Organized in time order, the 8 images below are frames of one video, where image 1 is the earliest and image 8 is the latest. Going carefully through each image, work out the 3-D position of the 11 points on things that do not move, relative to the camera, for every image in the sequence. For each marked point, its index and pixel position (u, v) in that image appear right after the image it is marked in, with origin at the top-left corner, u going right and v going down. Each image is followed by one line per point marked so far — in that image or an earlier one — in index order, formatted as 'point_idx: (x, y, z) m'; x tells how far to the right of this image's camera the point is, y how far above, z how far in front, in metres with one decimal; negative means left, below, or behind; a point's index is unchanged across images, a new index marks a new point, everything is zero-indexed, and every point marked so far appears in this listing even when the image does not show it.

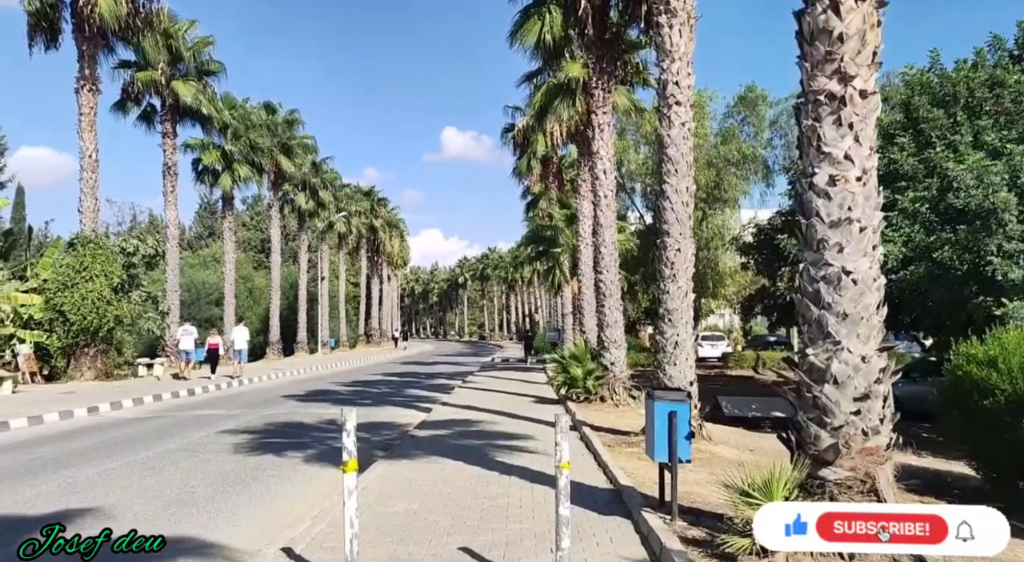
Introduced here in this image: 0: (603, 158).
0: (+2.2, +2.9, +15.2) m
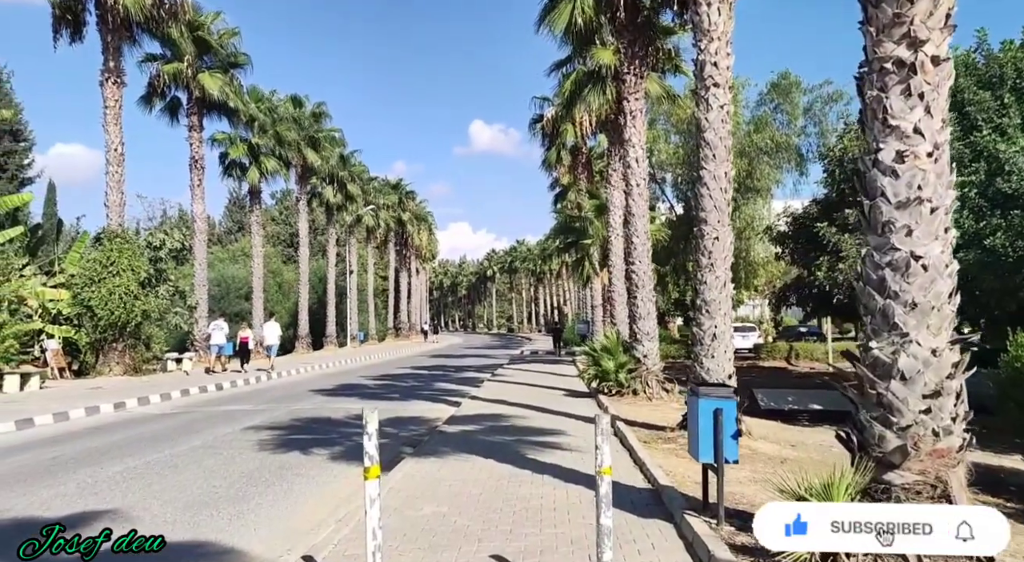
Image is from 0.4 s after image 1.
0: (+2.8, +3.1, +14.5) m
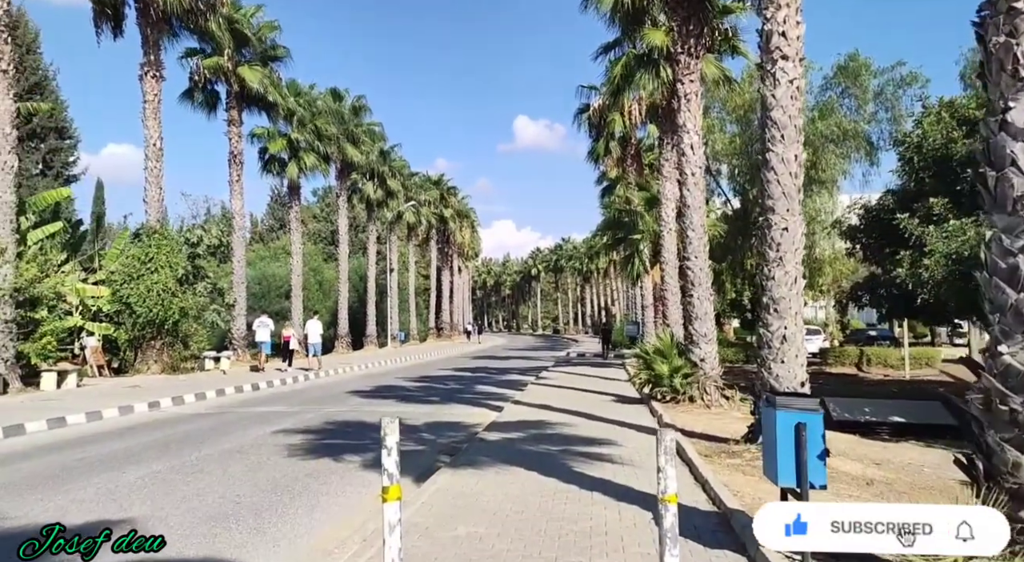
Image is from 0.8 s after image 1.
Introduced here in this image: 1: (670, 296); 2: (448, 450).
0: (+3.8, +3.2, +13.5) m
1: (+4.5, -0.5, +18.5) m
2: (-1.0, -2.5, +9.5) m
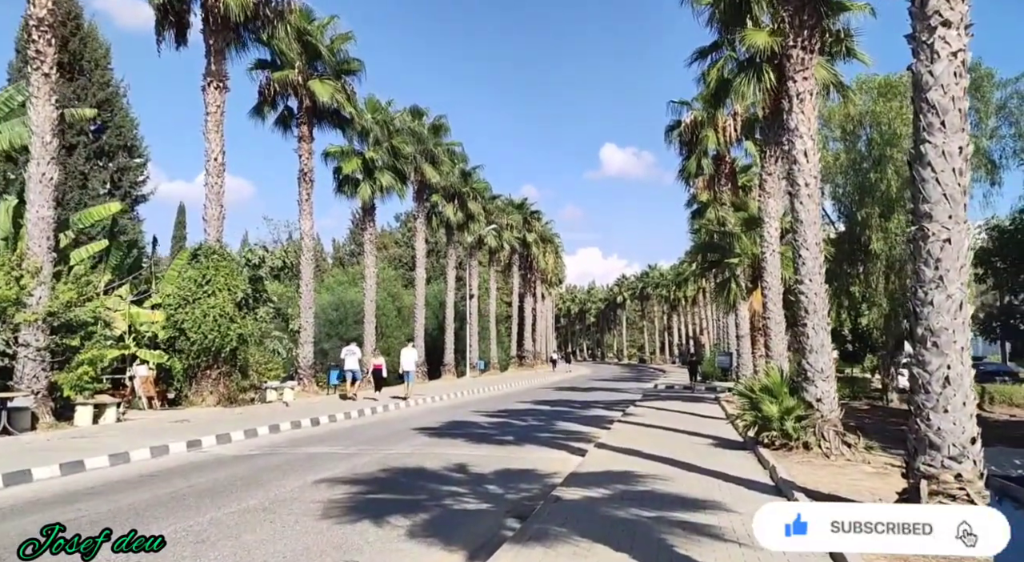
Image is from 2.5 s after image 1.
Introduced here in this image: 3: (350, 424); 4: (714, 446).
0: (+5.2, +2.8, +11.3) m
1: (+6.6, -1.1, +16.1) m
2: (0.0, -2.8, +7.7) m
3: (-4.7, -4.1, +18.7) m
4: (+4.0, -3.3, +12.6) m
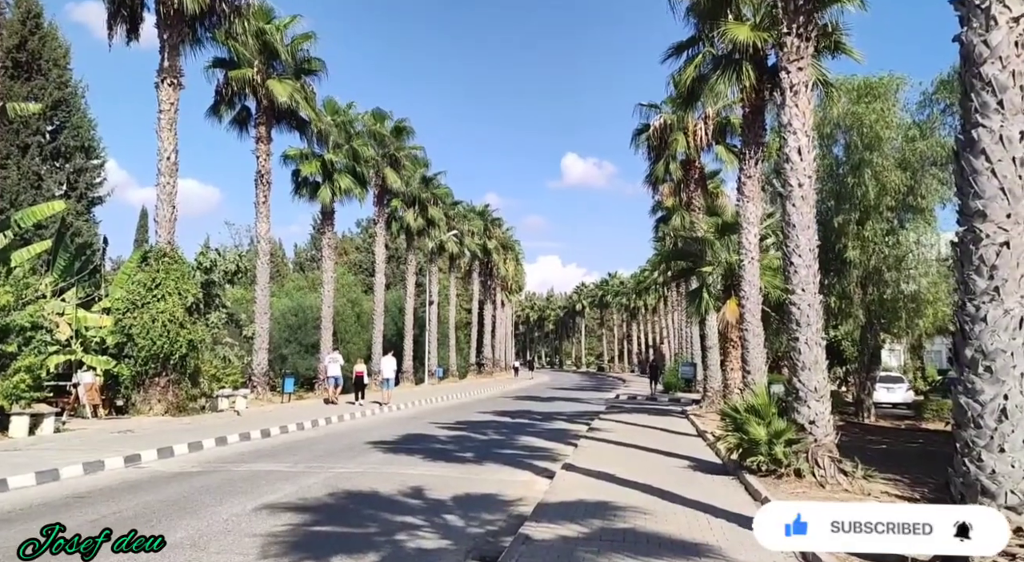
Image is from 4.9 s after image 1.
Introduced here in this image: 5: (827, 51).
0: (+4.7, +2.5, +10.8) m
1: (+5.8, -1.4, +15.6) m
2: (-0.3, -2.9, +6.9) m
3: (-5.6, -4.2, +17.6) m
4: (+3.3, -3.5, +12.0) m
5: (+6.7, +4.9, +13.8) m
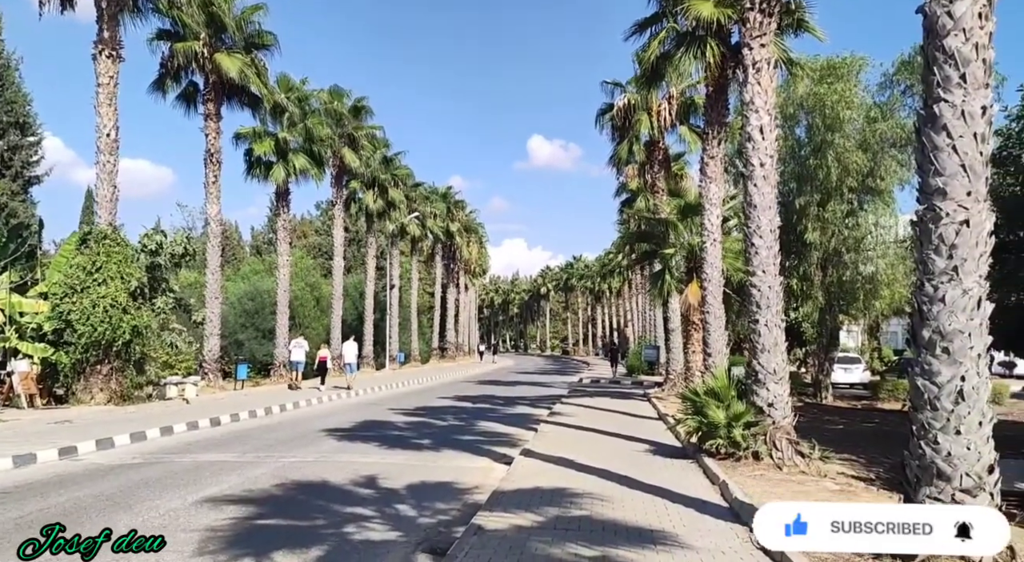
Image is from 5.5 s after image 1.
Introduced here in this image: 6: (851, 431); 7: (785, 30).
0: (+4.0, +2.8, +10.7) m
1: (+4.8, -1.0, +15.6) m
2: (-0.8, -2.7, +6.7) m
3: (-6.7, -3.8, +17.1) m
4: (+2.6, -3.2, +11.9) m
5: (+5.8, +5.3, +13.7) m
6: (+8.8, -3.9, +16.9) m
7: (+5.7, +5.3, +13.6) m
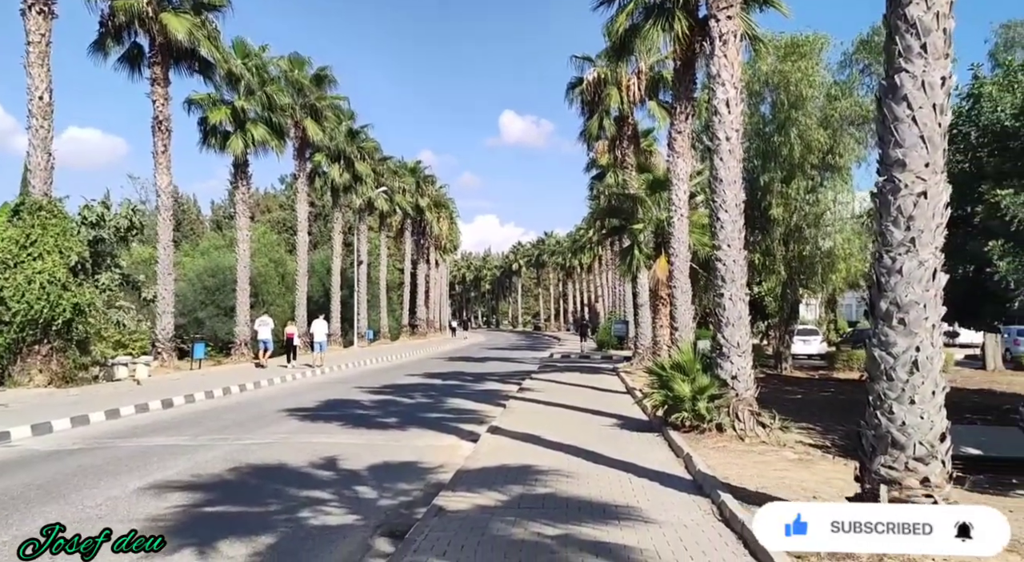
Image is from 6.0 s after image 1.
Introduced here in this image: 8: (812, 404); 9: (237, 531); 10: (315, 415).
0: (+3.4, +3.3, +10.5) m
1: (+4.0, -0.4, +15.6) m
2: (-1.2, -2.4, +6.5) m
3: (-7.5, -3.2, +16.7) m
4: (+2.0, -2.7, +11.9) m
5: (+5.1, +5.9, +13.5) m
6: (+8.0, -3.2, +17.2) m
7: (+5.0, +5.8, +13.4) m
8: (+7.7, -3.1, +16.5) m
9: (-2.6, -2.4, +6.2) m
10: (-4.2, -2.9, +14.3) m
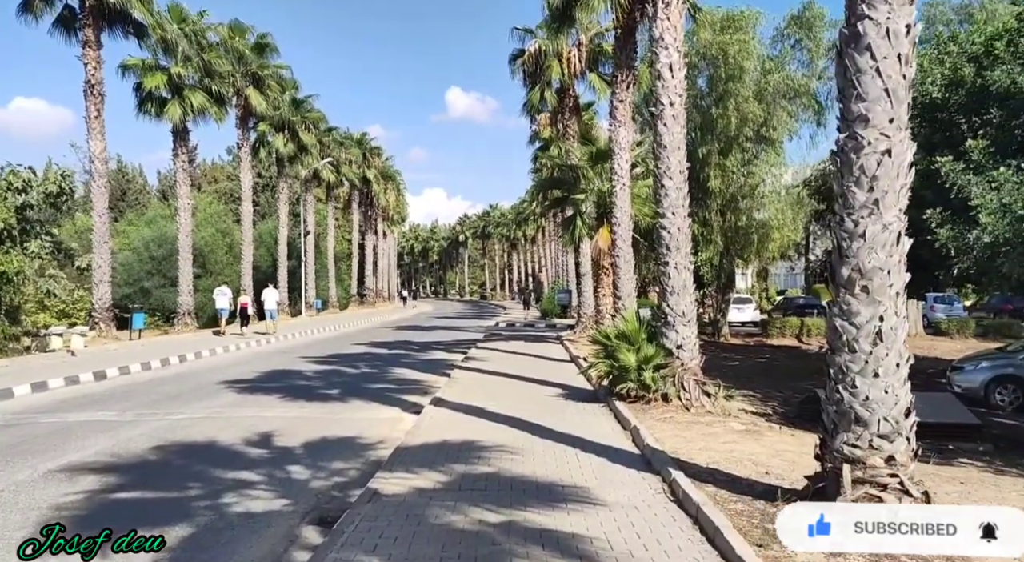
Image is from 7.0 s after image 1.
0: (+2.6, +3.8, +10.1) m
1: (+2.7, +0.4, +15.4) m
2: (-1.8, -2.1, +6.0) m
3: (-8.9, -2.4, +15.7) m
4: (+1.0, -2.1, +11.7) m
5: (+4.0, +6.5, +13.1) m
6: (+6.5, -2.4, +17.5) m
7: (+3.9, +6.5, +13.0) m
8: (+6.3, -2.3, +16.7) m
9: (-3.1, -2.1, +5.6) m
10: (-5.4, -2.2, +13.6) m
